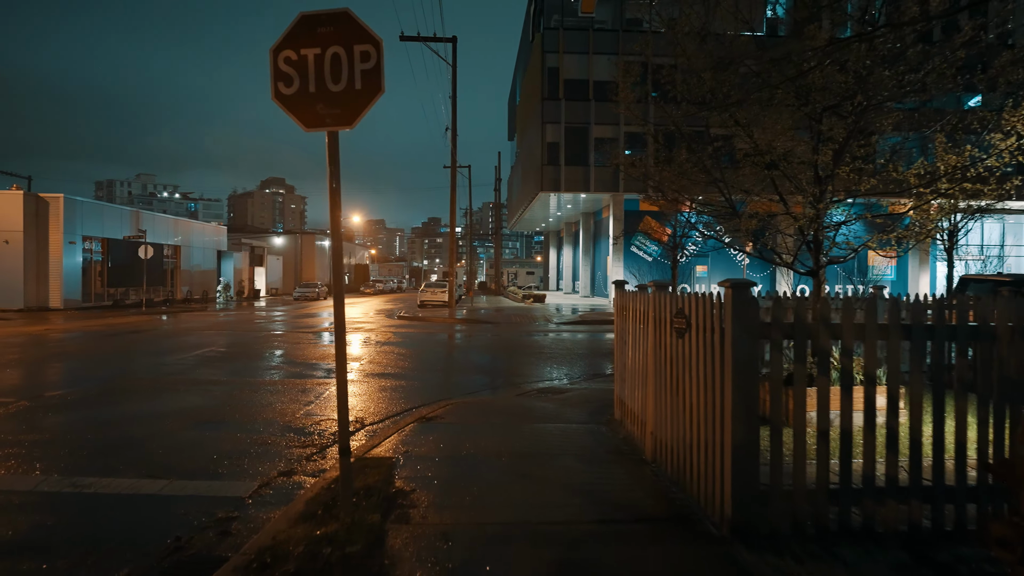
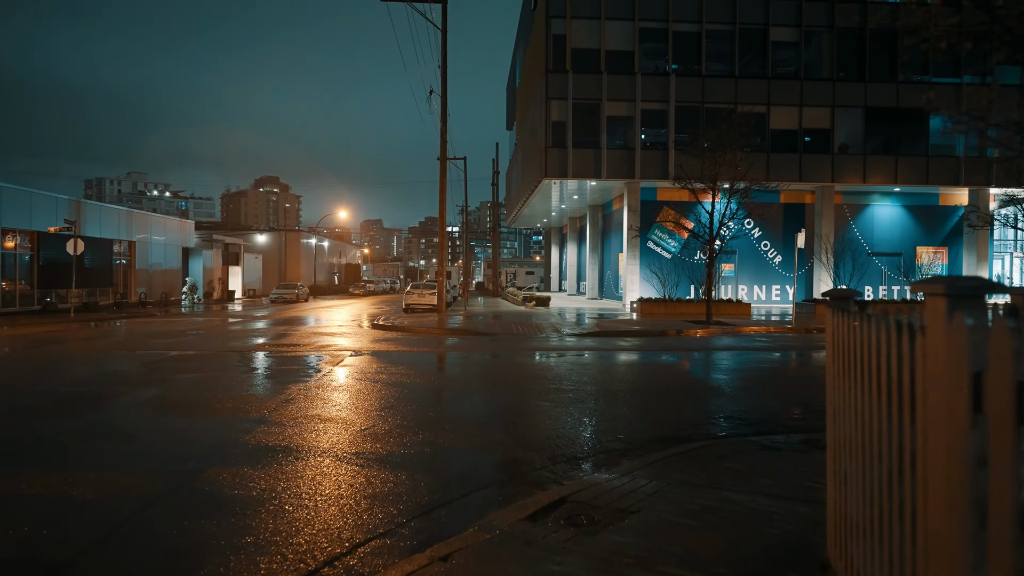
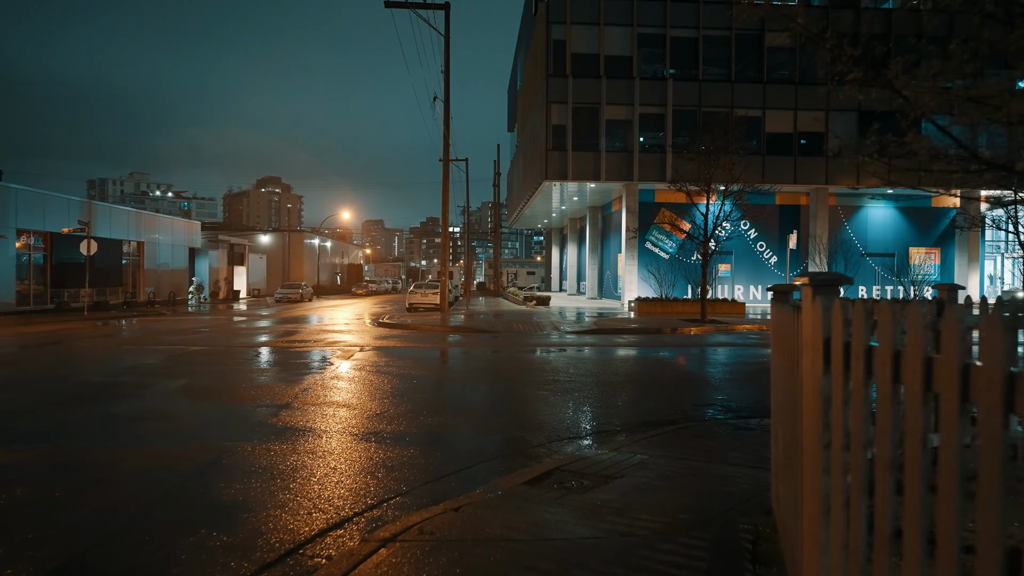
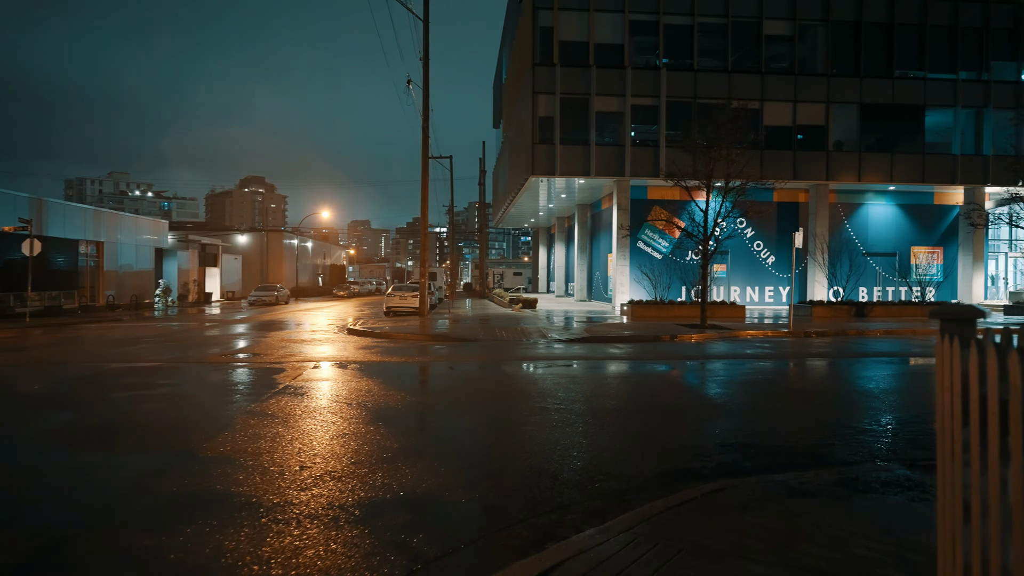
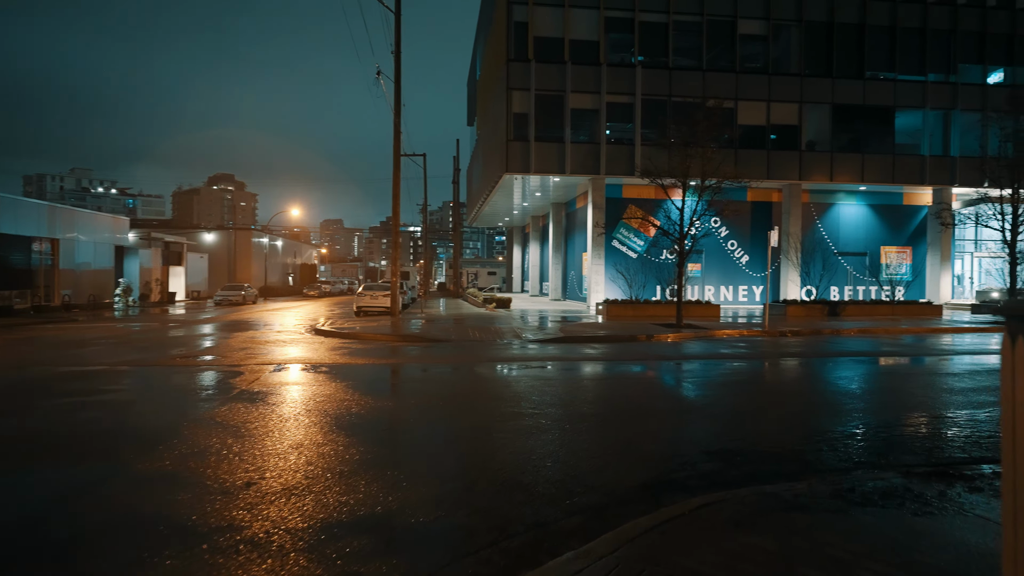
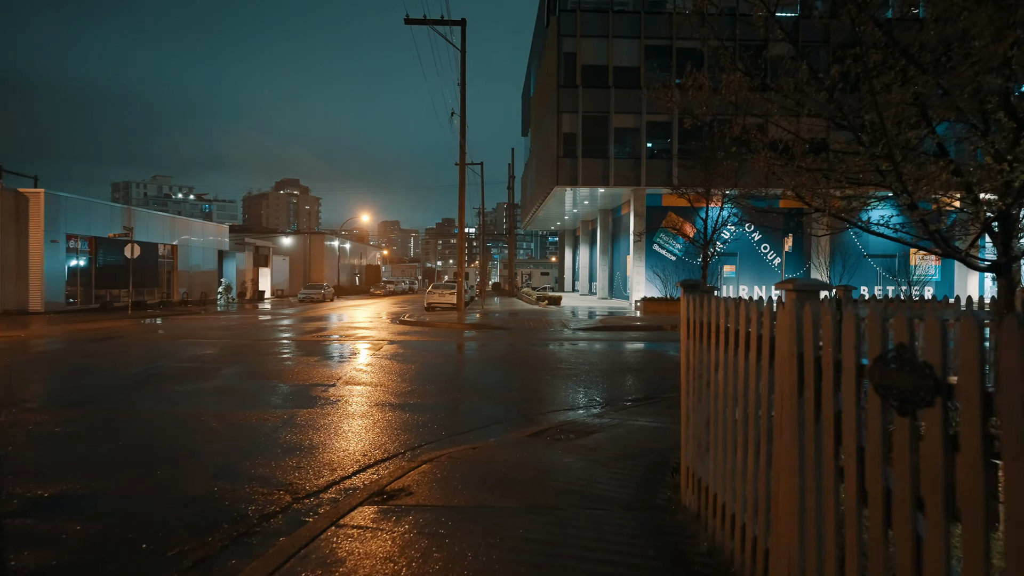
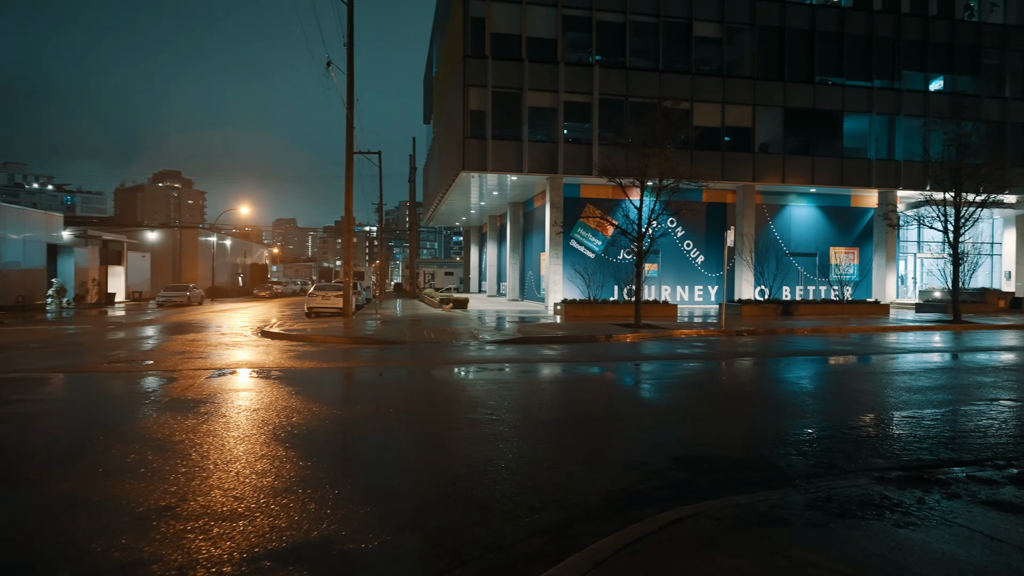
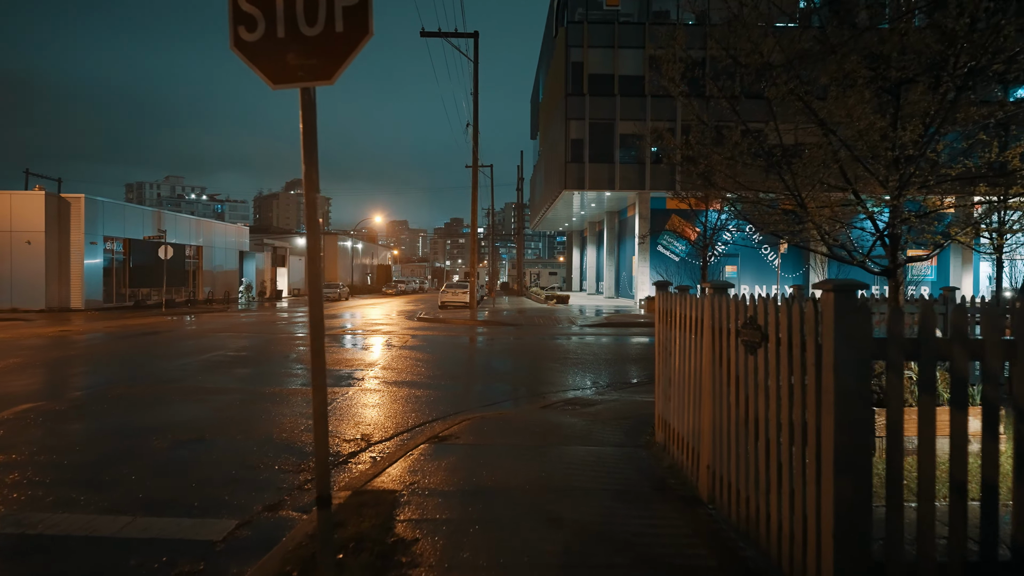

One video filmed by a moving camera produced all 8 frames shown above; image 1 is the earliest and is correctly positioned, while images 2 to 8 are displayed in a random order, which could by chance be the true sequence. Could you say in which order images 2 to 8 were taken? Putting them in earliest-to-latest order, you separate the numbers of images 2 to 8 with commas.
8, 6, 3, 2, 4, 5, 7
